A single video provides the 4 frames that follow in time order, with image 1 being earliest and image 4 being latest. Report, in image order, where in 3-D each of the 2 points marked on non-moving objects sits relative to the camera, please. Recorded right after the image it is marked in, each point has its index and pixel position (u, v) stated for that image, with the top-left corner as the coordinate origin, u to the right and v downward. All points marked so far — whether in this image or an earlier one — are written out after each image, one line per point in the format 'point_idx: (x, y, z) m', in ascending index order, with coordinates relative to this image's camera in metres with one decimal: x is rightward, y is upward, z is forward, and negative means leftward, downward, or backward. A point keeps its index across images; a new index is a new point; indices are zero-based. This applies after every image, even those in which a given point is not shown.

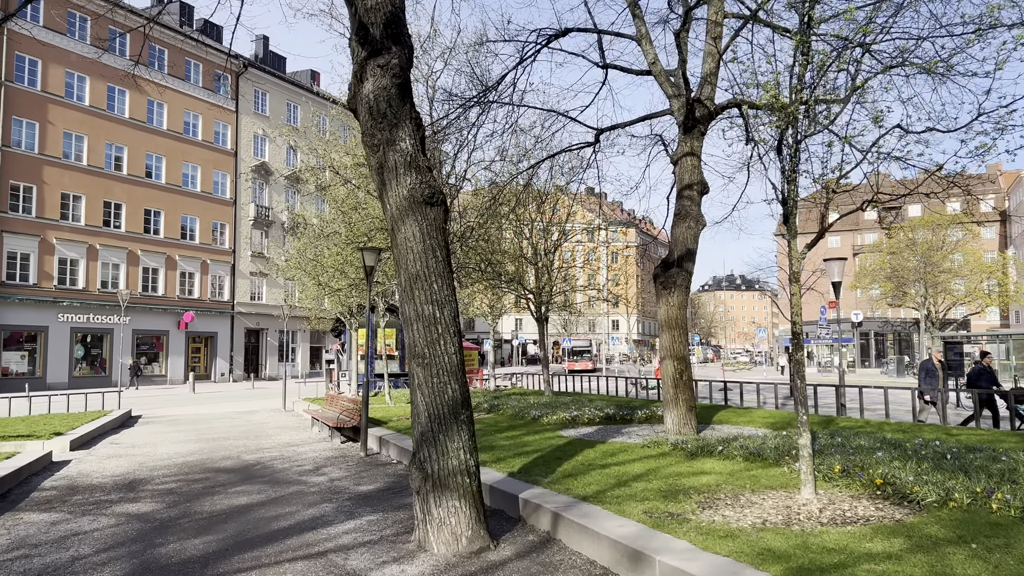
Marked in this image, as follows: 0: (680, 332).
0: (+2.3, -0.6, +11.2) m
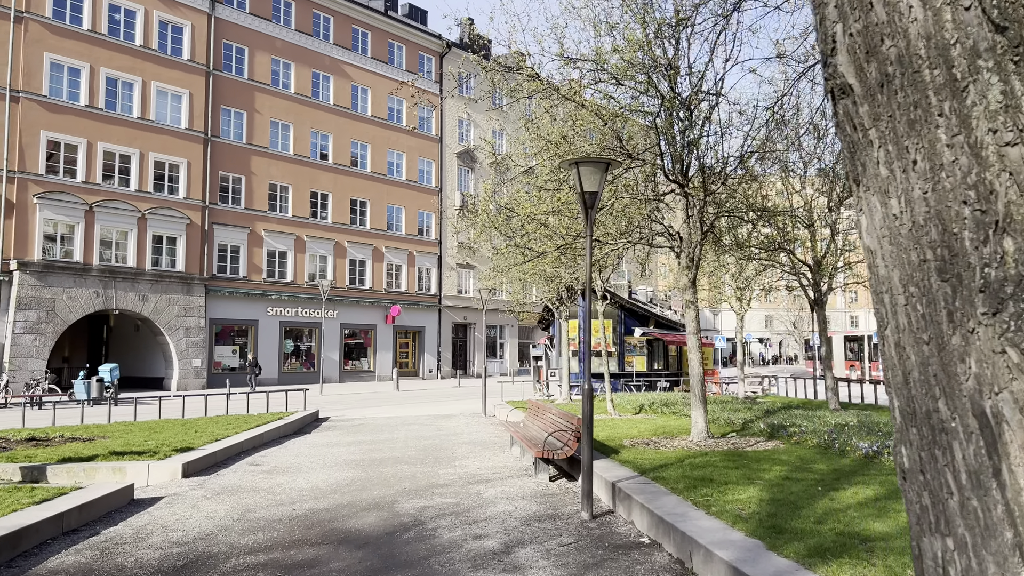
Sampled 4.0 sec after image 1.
0: (+4.8, -0.1, +5.4) m
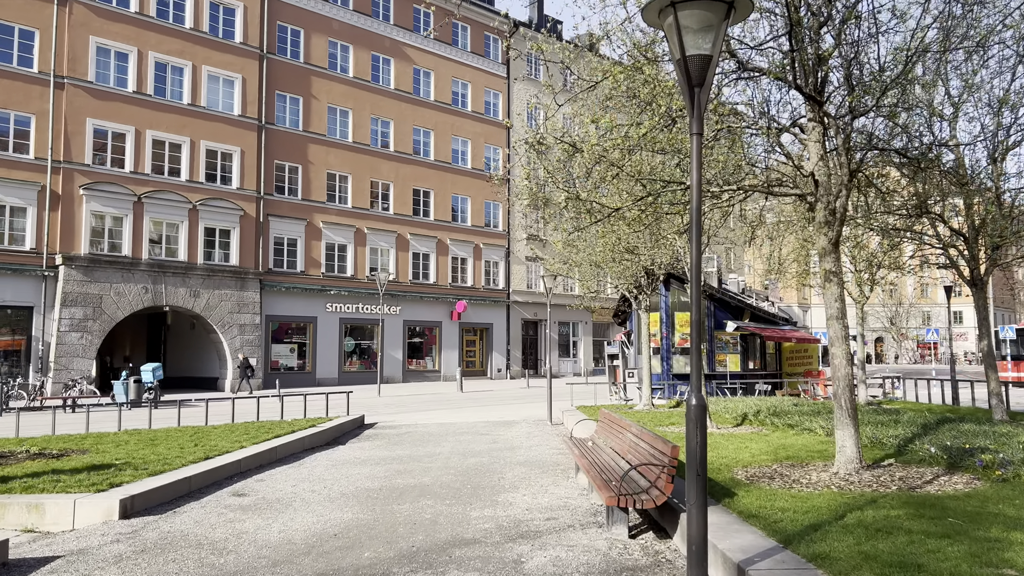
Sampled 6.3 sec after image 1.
0: (+4.9, +0.2, +2.2) m
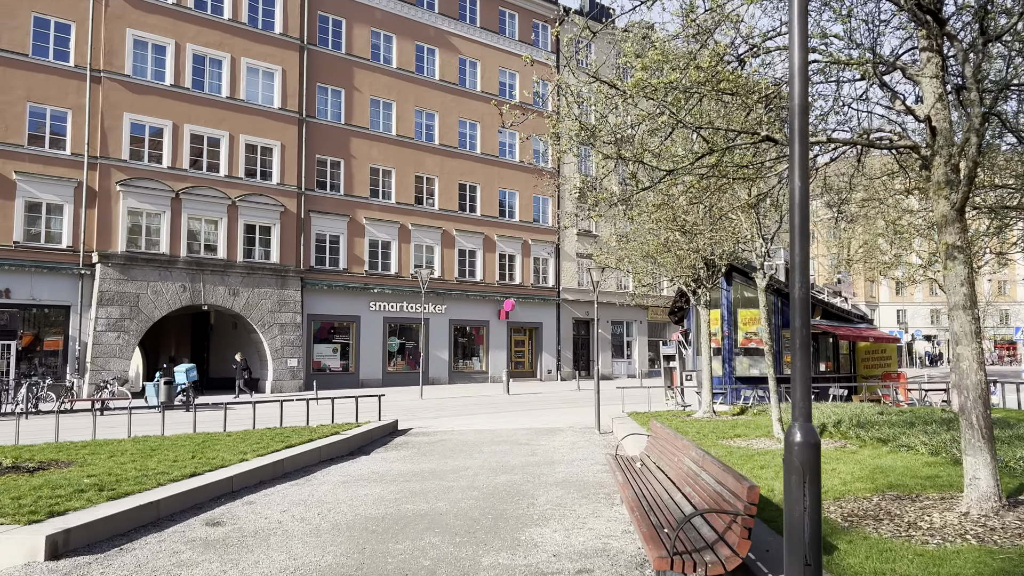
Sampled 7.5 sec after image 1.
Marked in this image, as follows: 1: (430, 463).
0: (+4.7, +0.4, +0.4) m
1: (-1.1, -2.4, +11.2) m
